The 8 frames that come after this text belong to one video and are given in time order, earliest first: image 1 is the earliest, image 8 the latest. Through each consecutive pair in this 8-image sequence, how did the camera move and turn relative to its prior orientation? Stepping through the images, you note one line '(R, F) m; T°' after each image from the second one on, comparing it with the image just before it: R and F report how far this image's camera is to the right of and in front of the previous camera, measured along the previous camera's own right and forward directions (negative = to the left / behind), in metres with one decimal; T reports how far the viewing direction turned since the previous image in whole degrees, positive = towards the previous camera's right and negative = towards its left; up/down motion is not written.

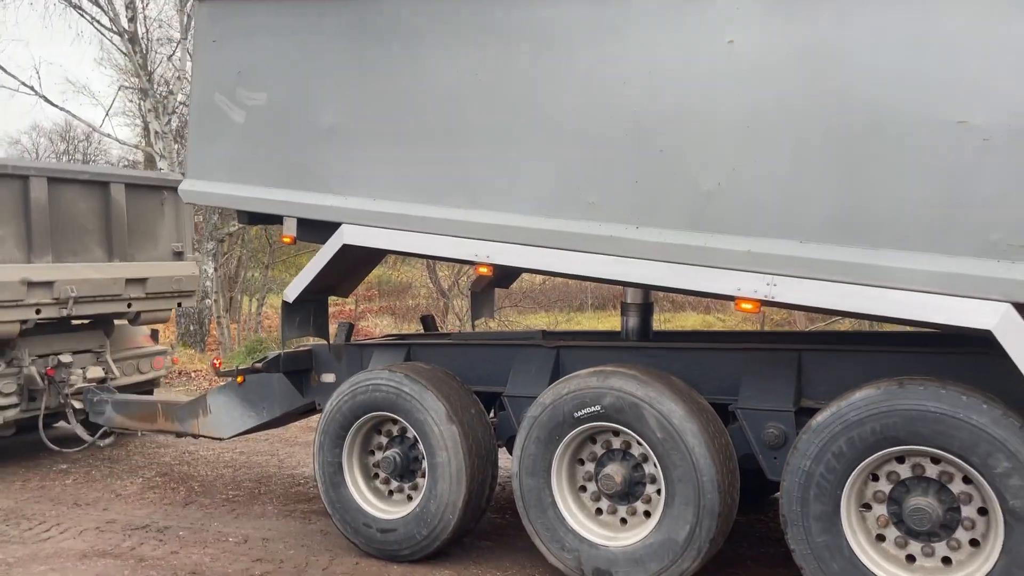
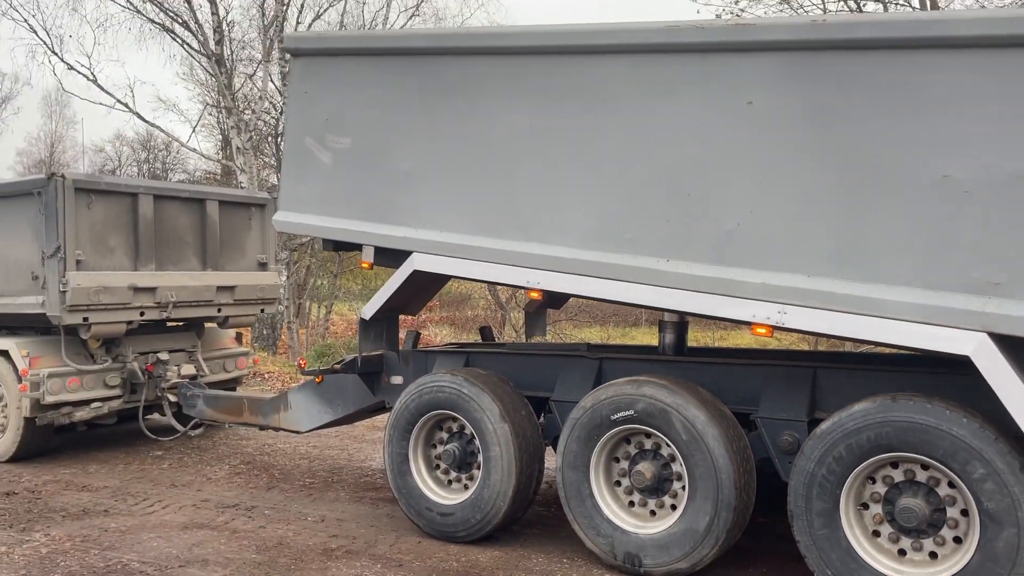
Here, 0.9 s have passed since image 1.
(+0.1, -0.6) m; -4°
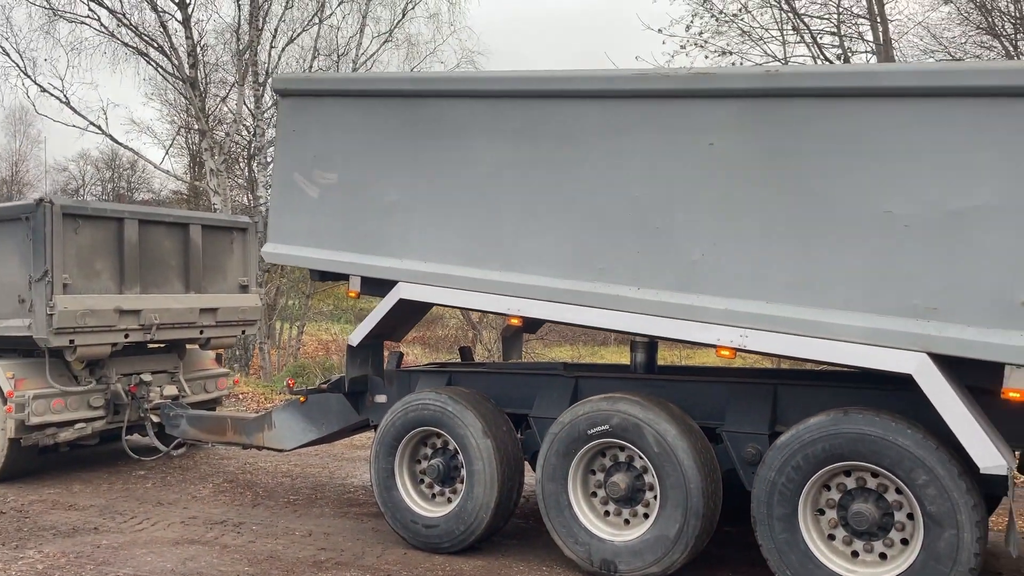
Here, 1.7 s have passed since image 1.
(-0.1, -0.3) m; +2°
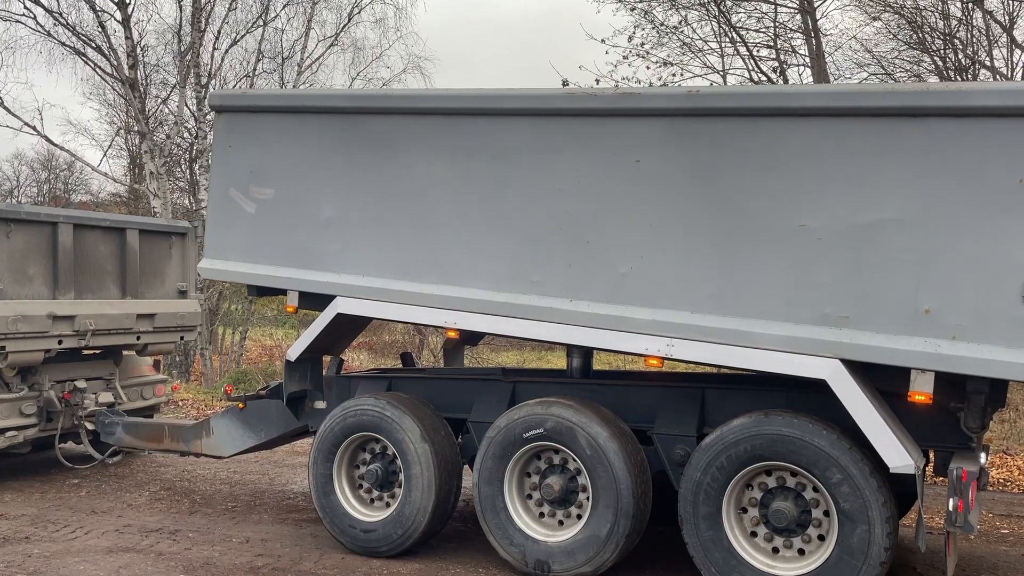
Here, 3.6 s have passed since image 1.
(+0.1, -0.1) m; +3°
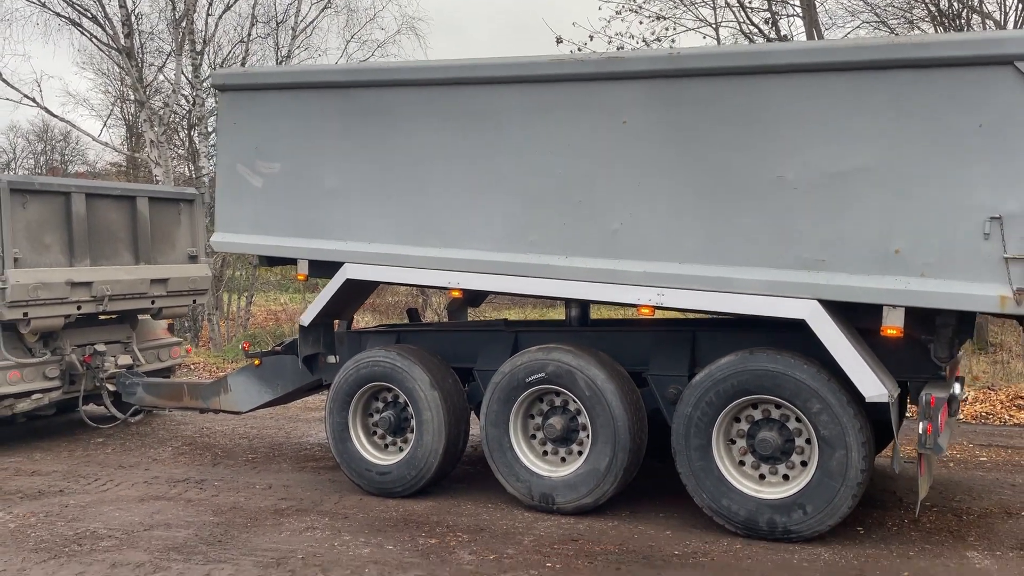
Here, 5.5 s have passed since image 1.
(0.0, -0.3) m; 0°
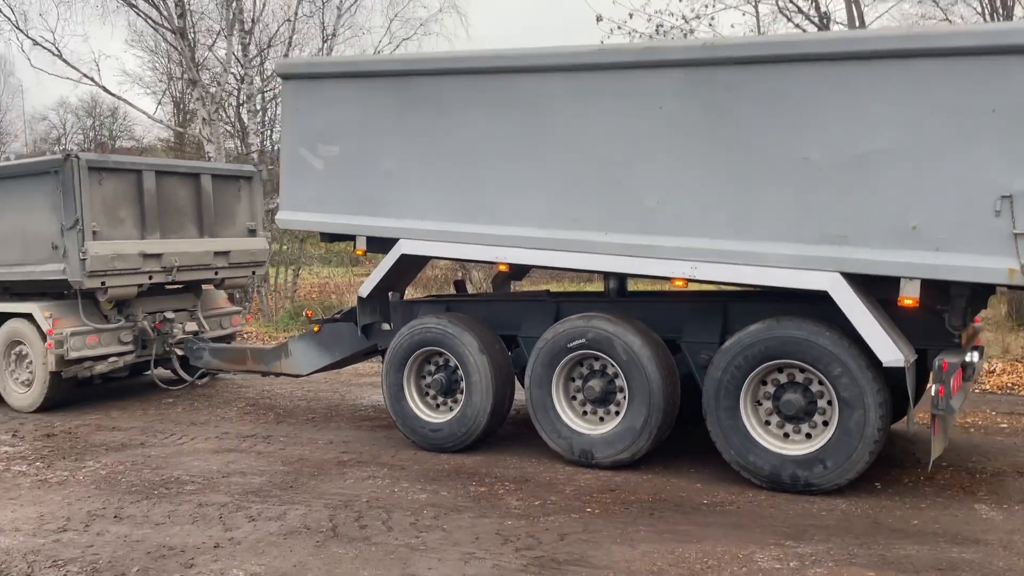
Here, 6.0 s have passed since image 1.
(0.0, -0.5) m; -3°
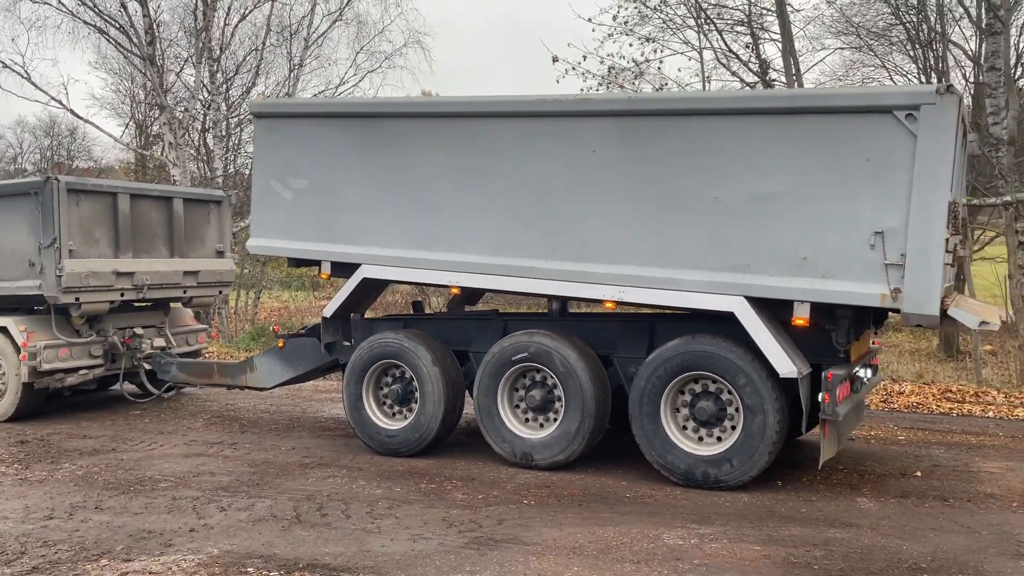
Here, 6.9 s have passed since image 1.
(+0.1, -0.7) m; +3°
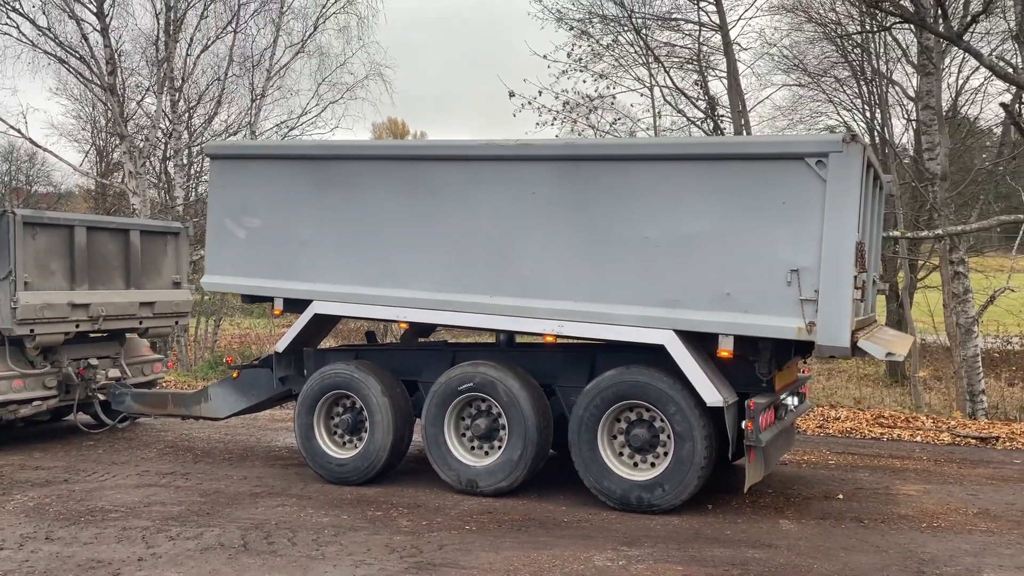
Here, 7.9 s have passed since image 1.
(+0.2, -0.3) m; +2°
